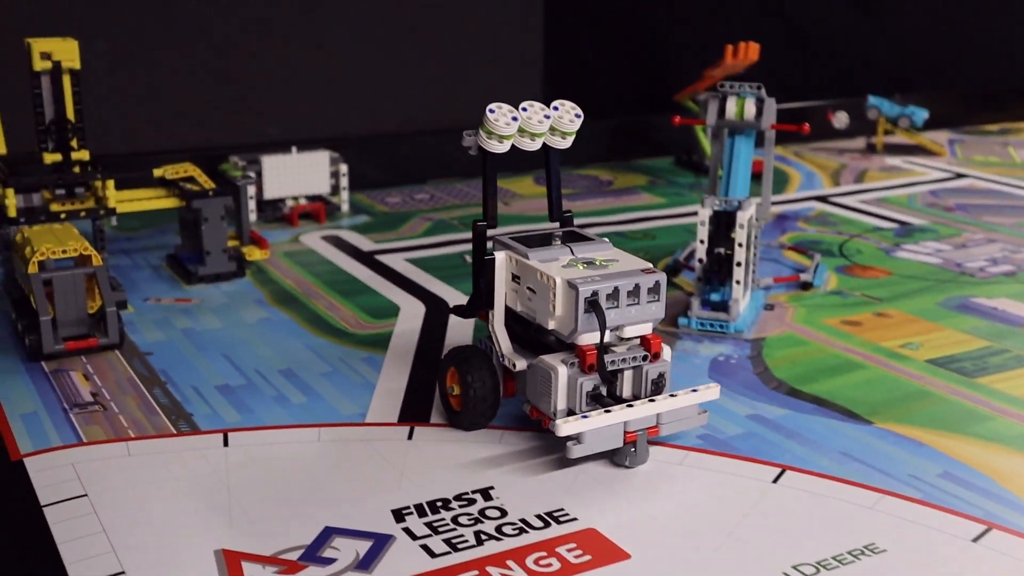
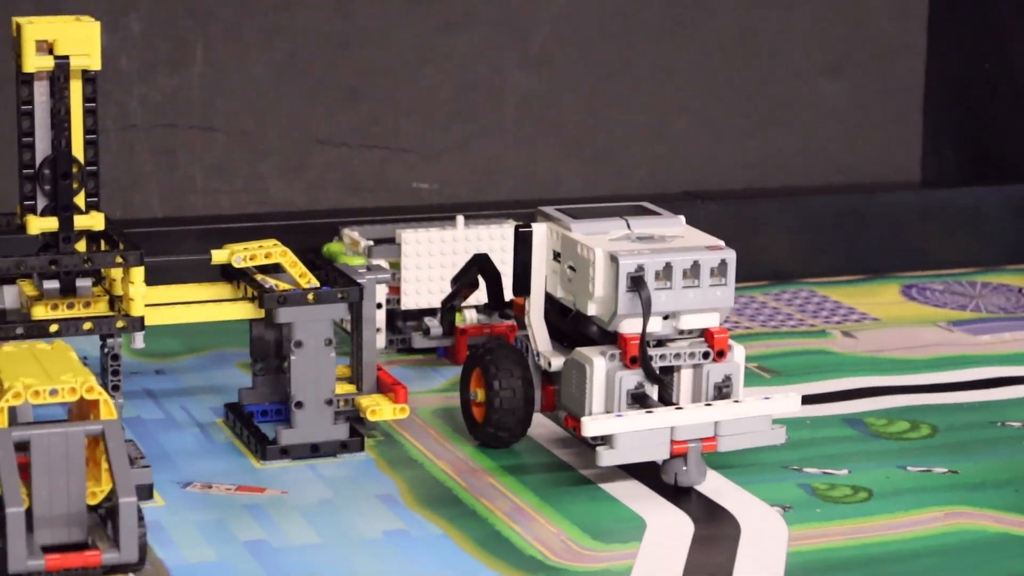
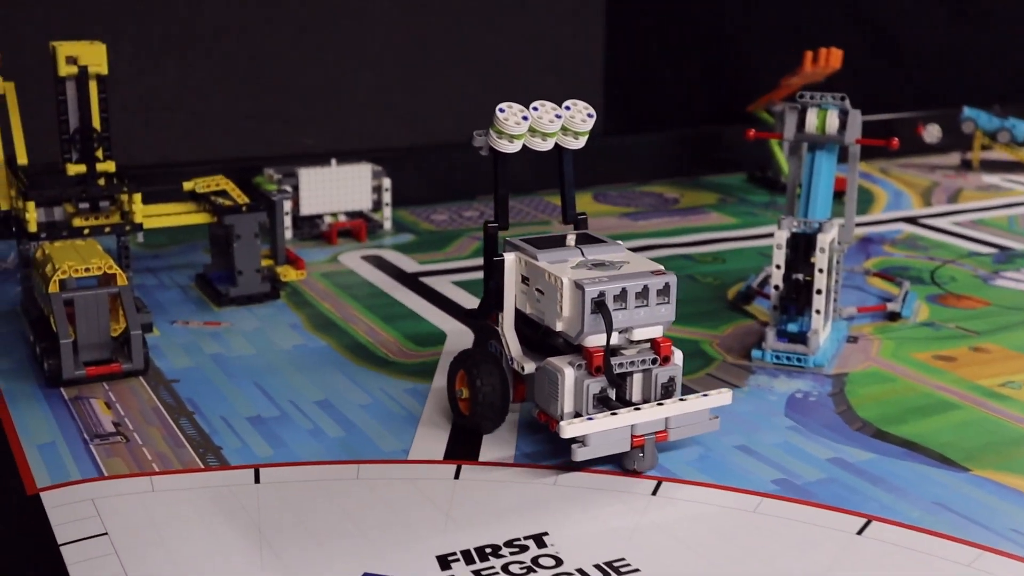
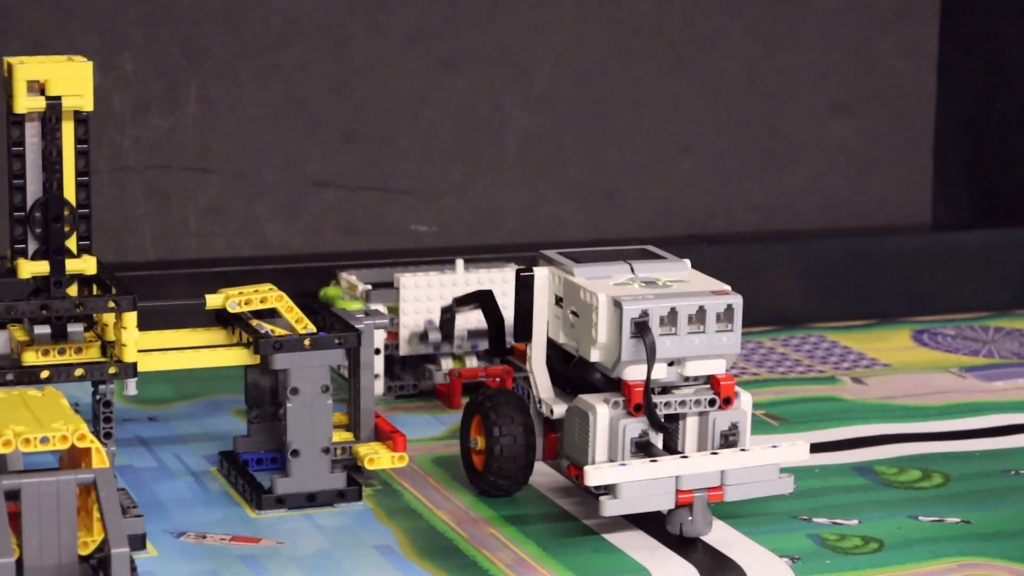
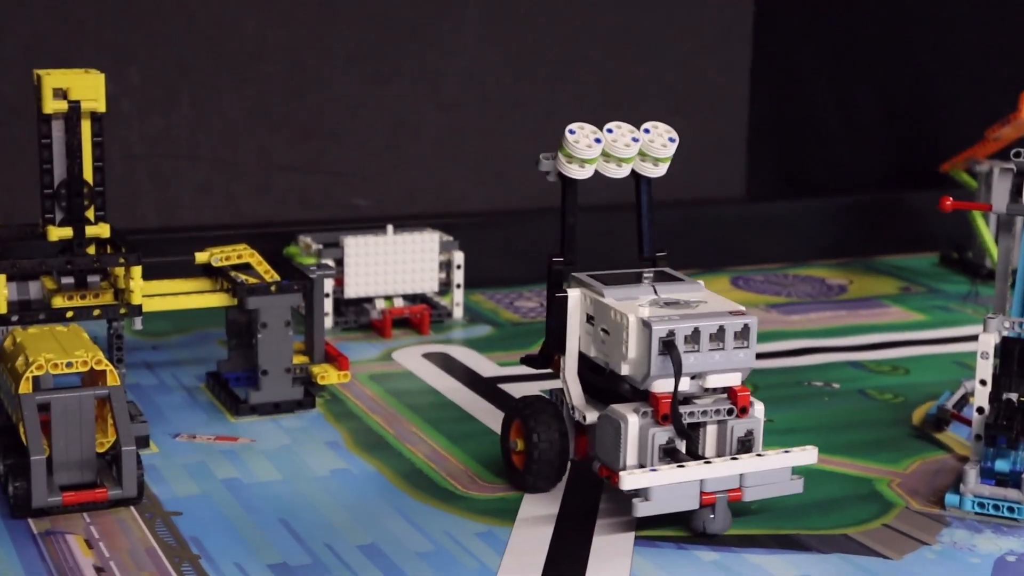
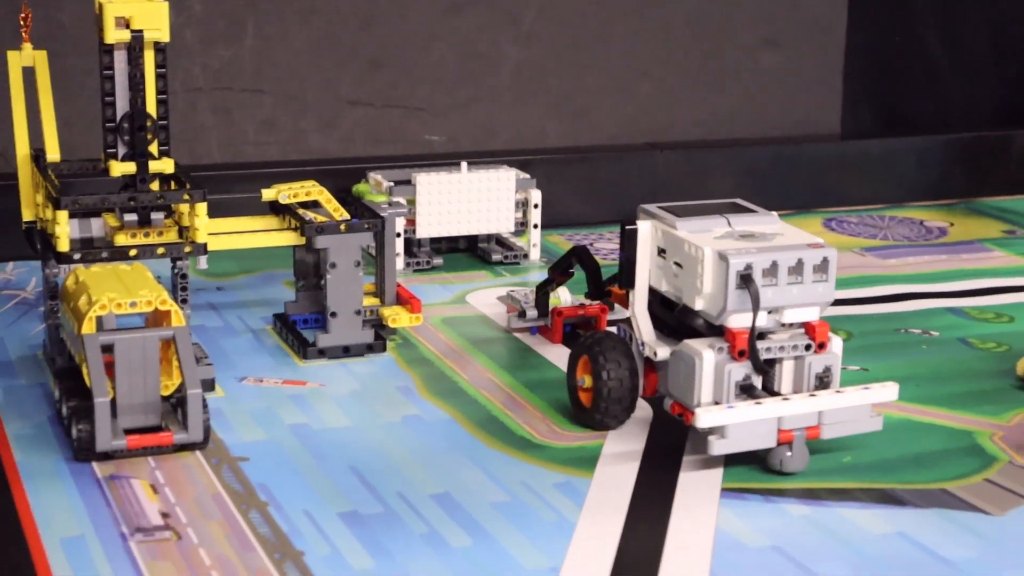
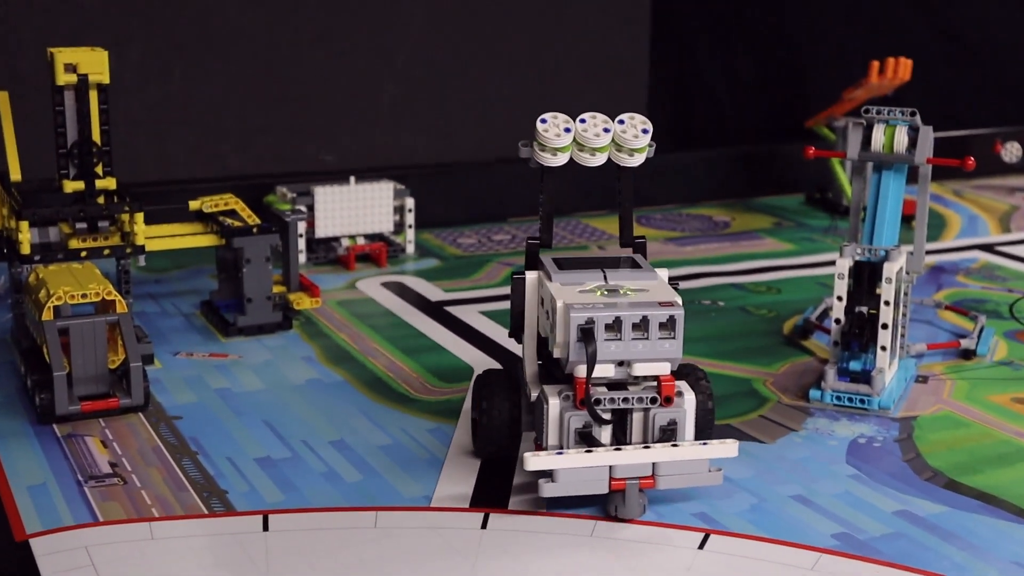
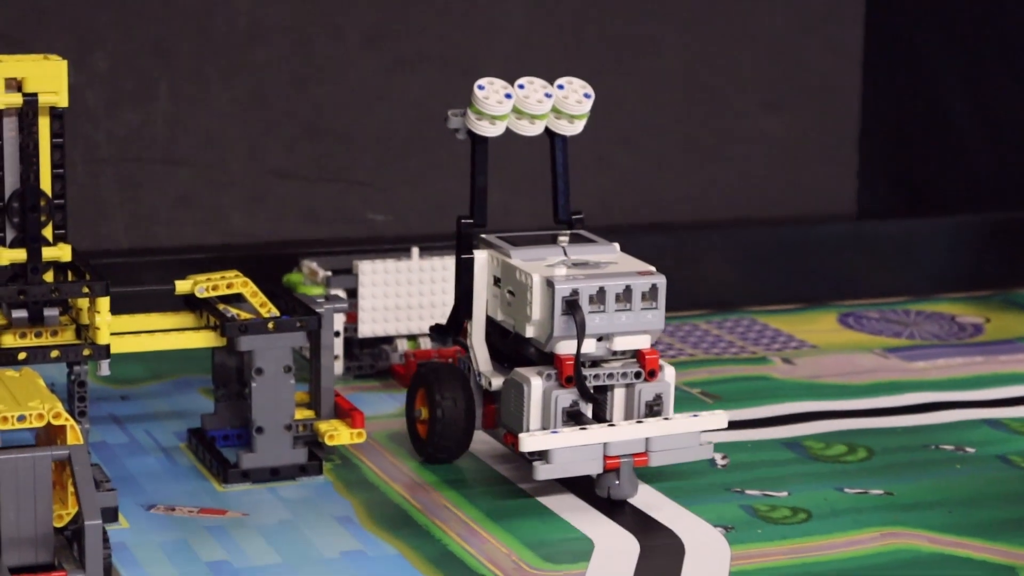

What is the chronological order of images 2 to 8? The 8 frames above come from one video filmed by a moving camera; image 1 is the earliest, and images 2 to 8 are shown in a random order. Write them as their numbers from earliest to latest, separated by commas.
3, 7, 5, 8, 4, 2, 6
